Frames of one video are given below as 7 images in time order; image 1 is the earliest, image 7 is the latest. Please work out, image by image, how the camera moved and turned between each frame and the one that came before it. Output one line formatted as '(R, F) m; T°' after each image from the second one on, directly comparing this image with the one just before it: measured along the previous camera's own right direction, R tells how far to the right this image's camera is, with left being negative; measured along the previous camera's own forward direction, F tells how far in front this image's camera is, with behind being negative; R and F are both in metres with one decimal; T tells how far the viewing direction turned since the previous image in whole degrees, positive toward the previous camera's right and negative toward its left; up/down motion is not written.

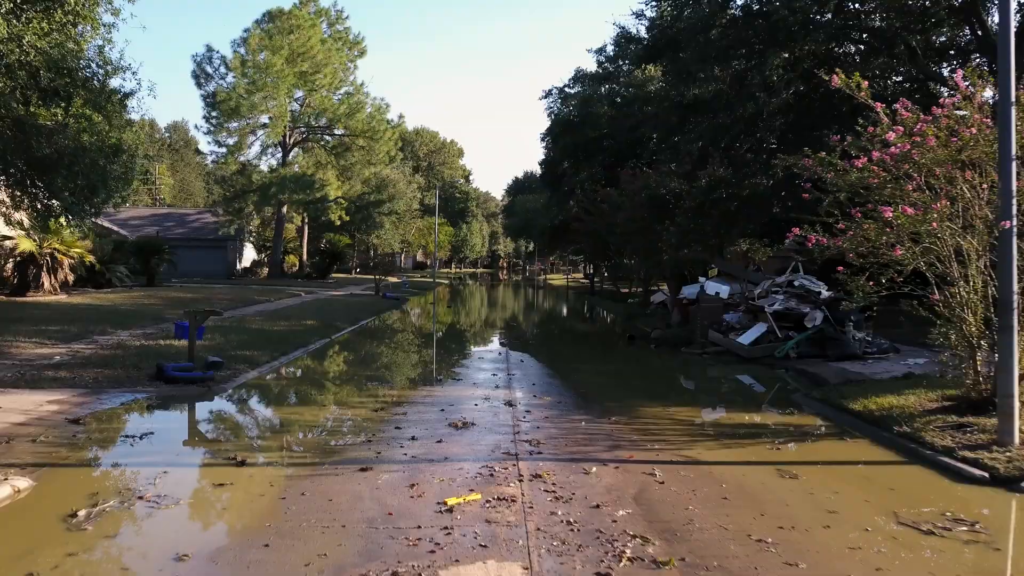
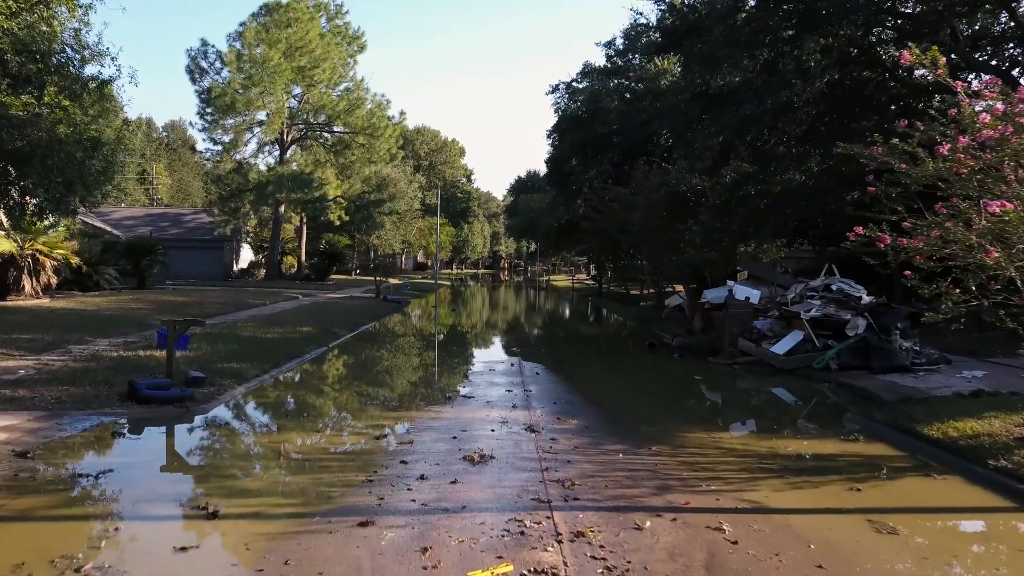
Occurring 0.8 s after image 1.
(-0.2, +1.2) m; 0°
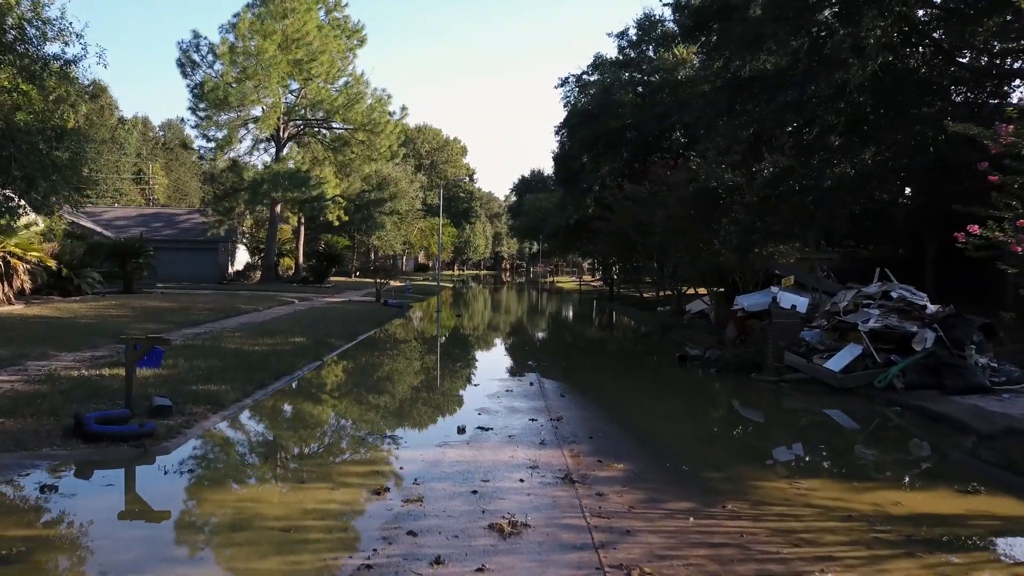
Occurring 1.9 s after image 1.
(-0.3, +1.6) m; 0°
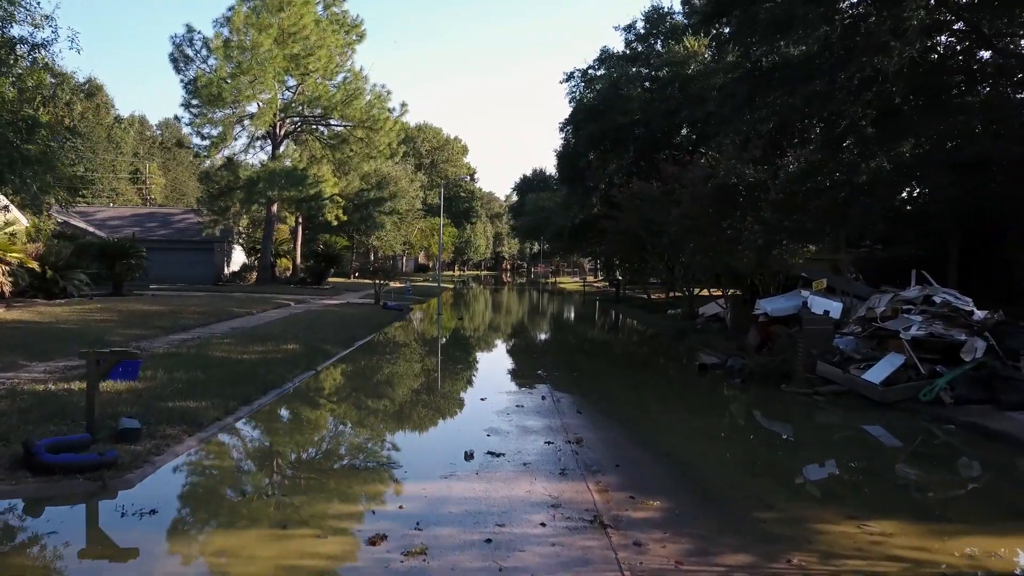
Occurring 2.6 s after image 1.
(-0.1, +1.0) m; 0°
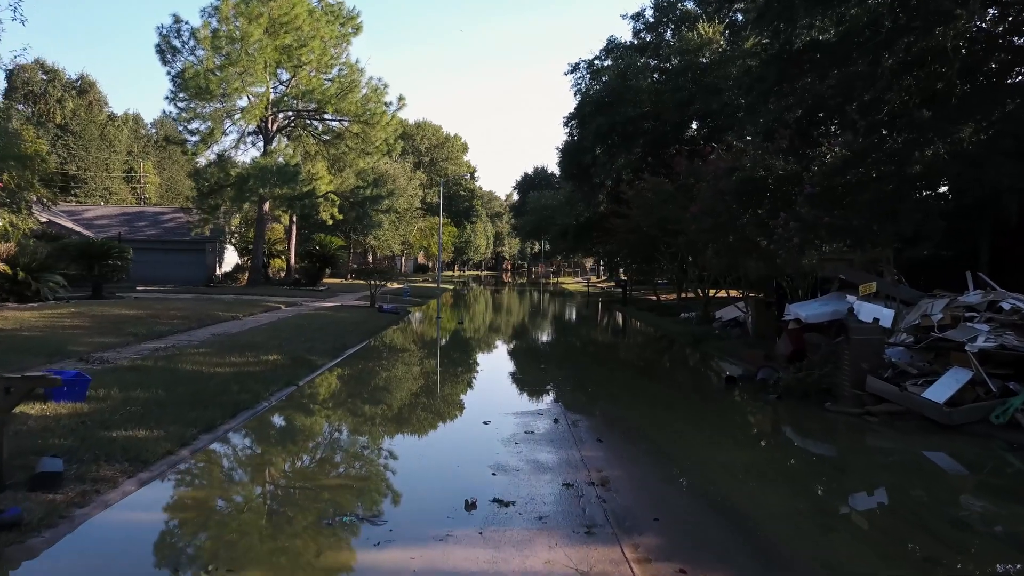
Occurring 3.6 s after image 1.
(-0.1, +1.4) m; 0°
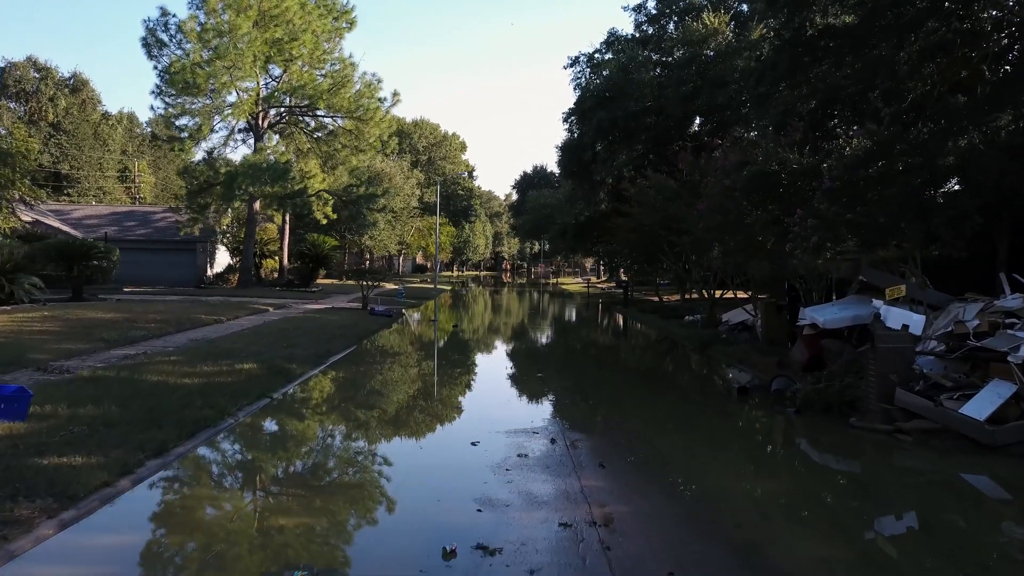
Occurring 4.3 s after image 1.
(+0.1, +0.9) m; 0°
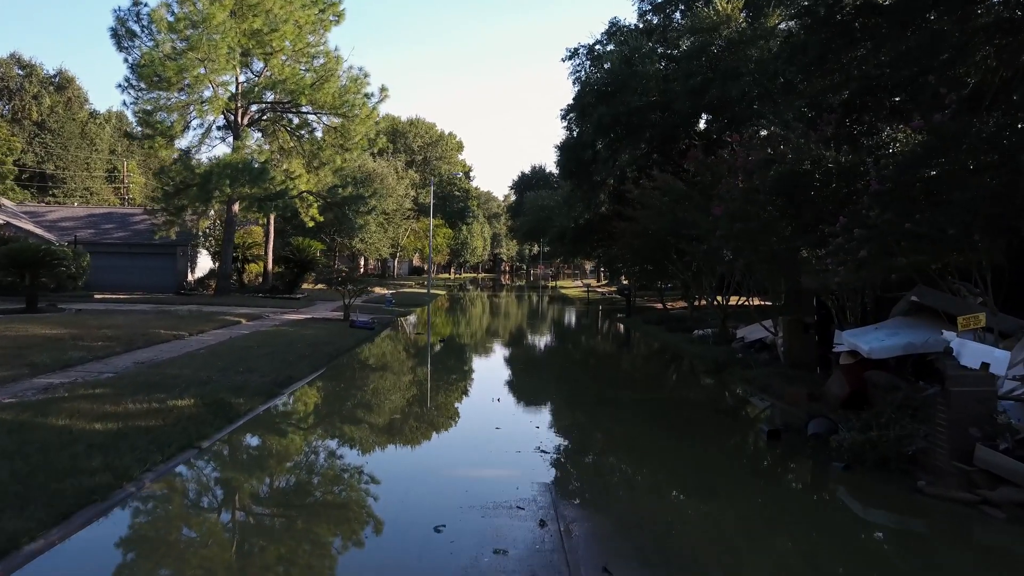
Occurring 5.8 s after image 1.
(+0.2, +1.9) m; 0°
